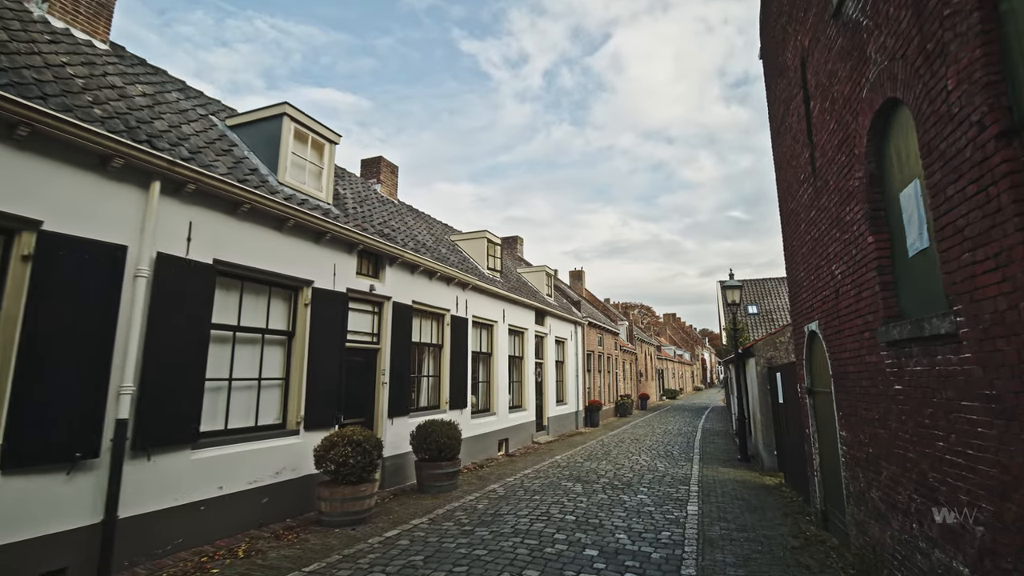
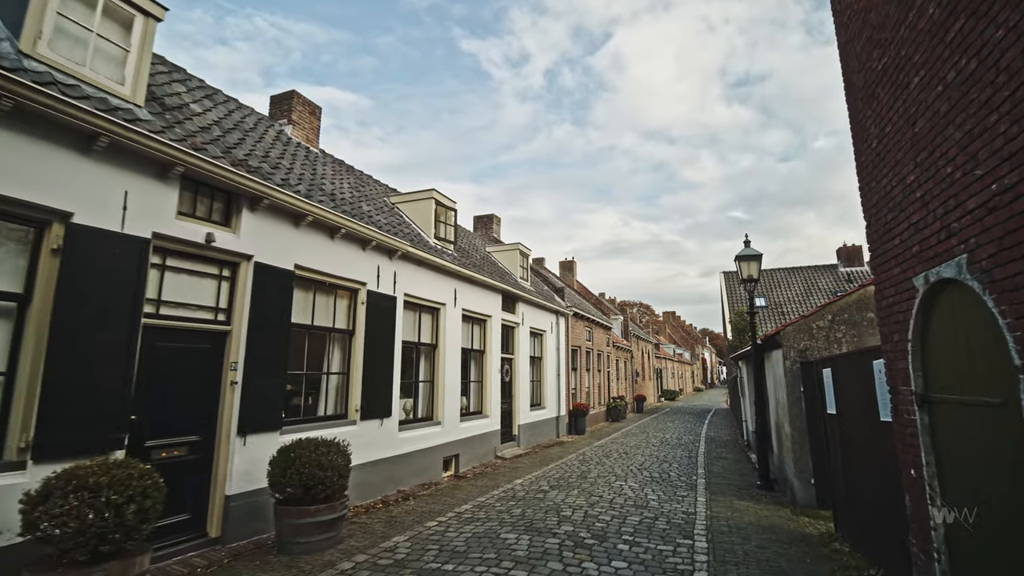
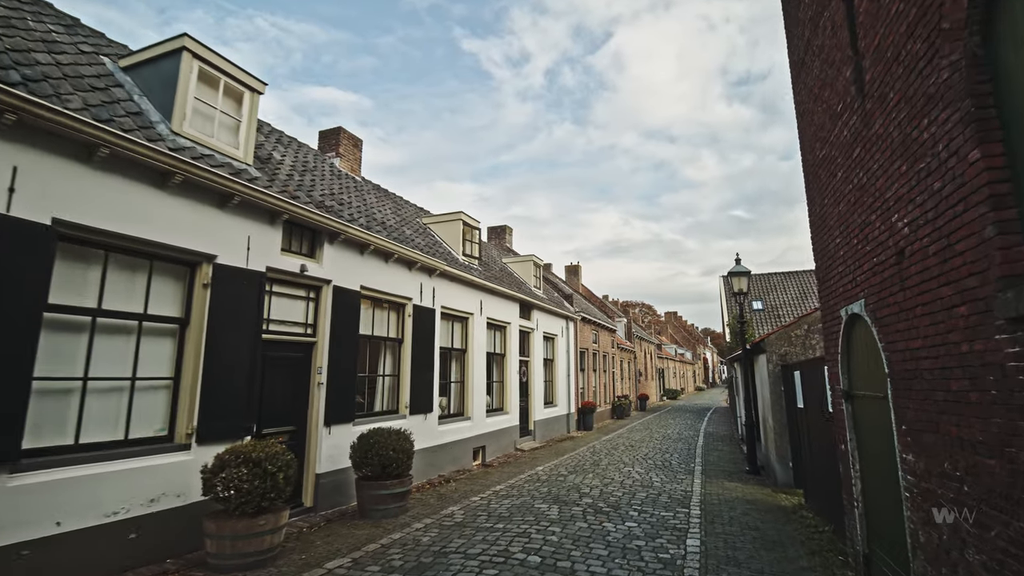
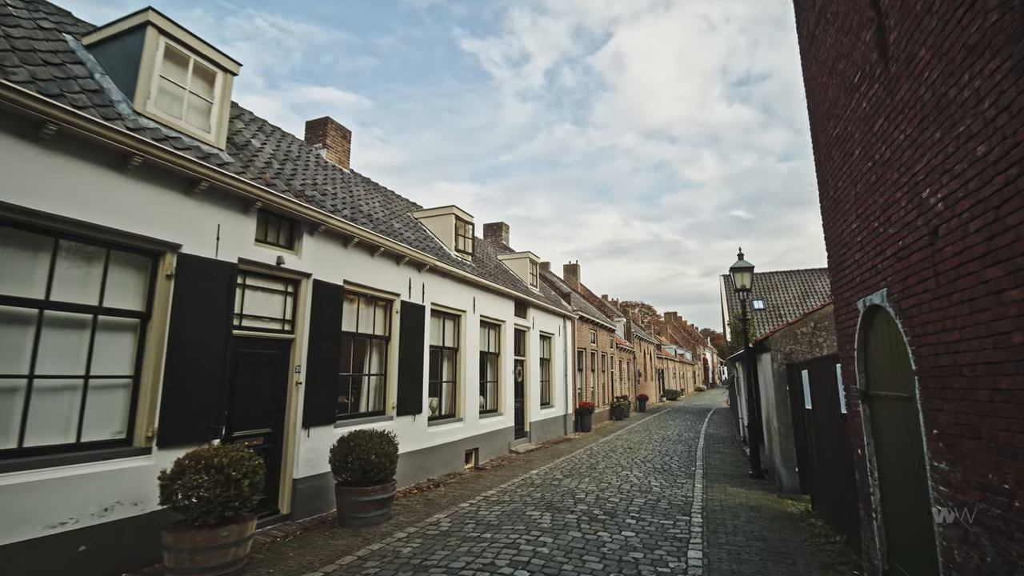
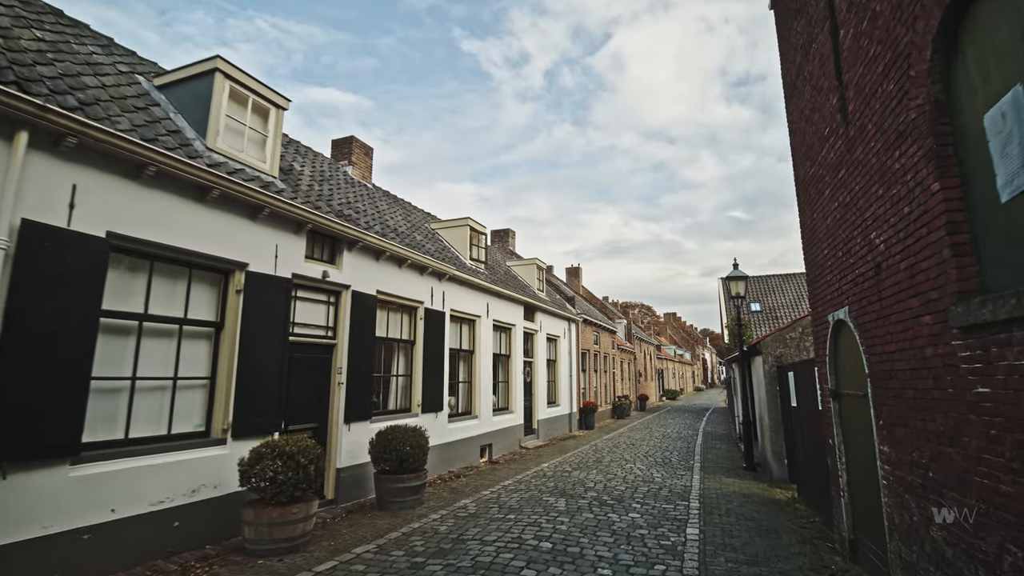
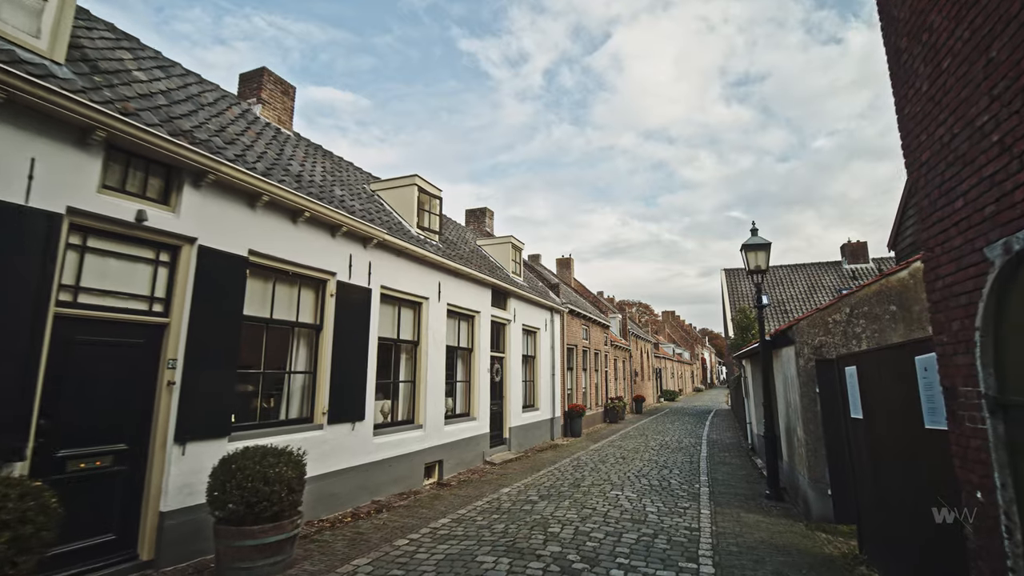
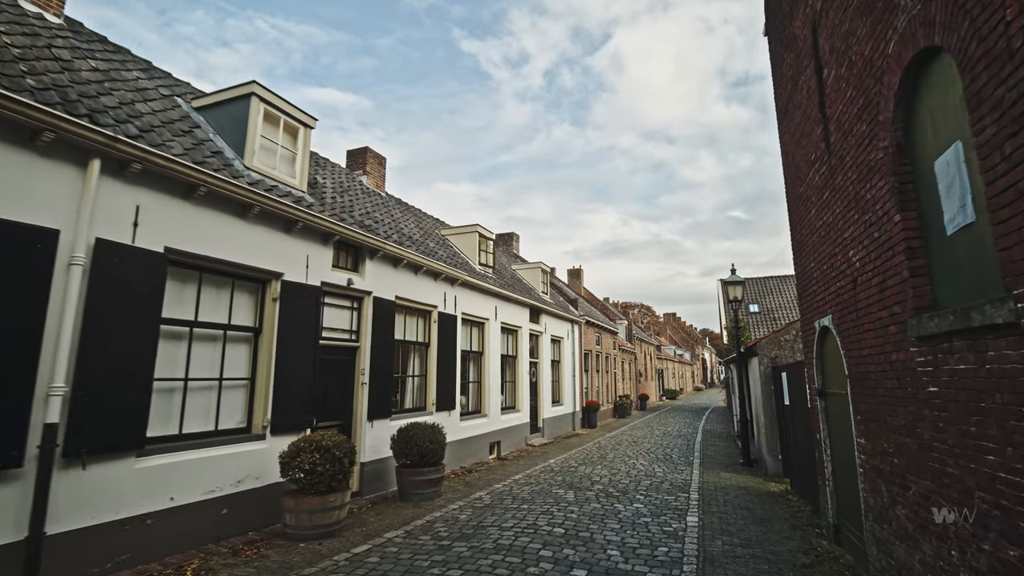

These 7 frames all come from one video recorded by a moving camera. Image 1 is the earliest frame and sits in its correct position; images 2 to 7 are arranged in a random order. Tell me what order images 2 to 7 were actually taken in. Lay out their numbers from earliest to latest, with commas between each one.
7, 5, 3, 4, 2, 6
